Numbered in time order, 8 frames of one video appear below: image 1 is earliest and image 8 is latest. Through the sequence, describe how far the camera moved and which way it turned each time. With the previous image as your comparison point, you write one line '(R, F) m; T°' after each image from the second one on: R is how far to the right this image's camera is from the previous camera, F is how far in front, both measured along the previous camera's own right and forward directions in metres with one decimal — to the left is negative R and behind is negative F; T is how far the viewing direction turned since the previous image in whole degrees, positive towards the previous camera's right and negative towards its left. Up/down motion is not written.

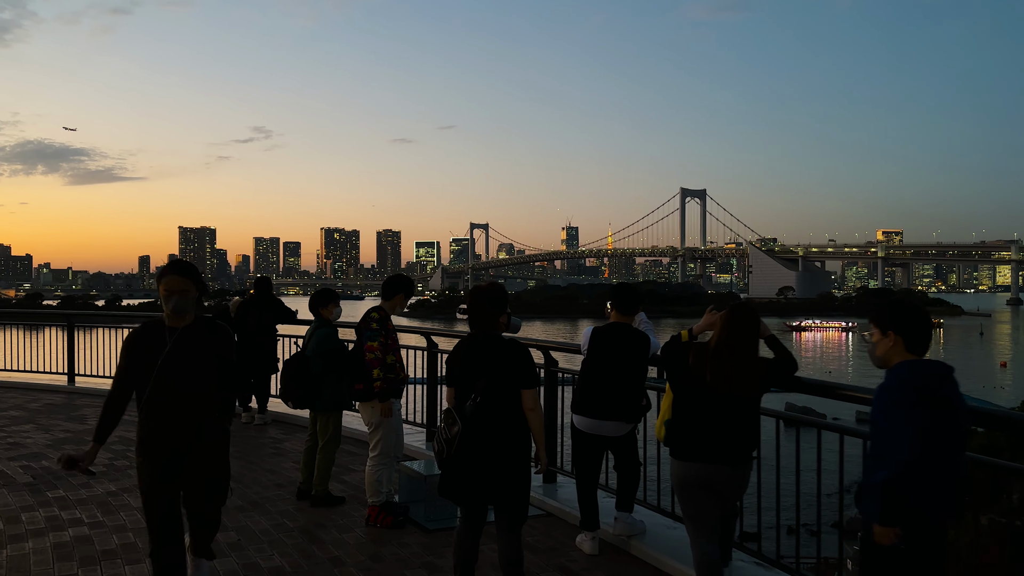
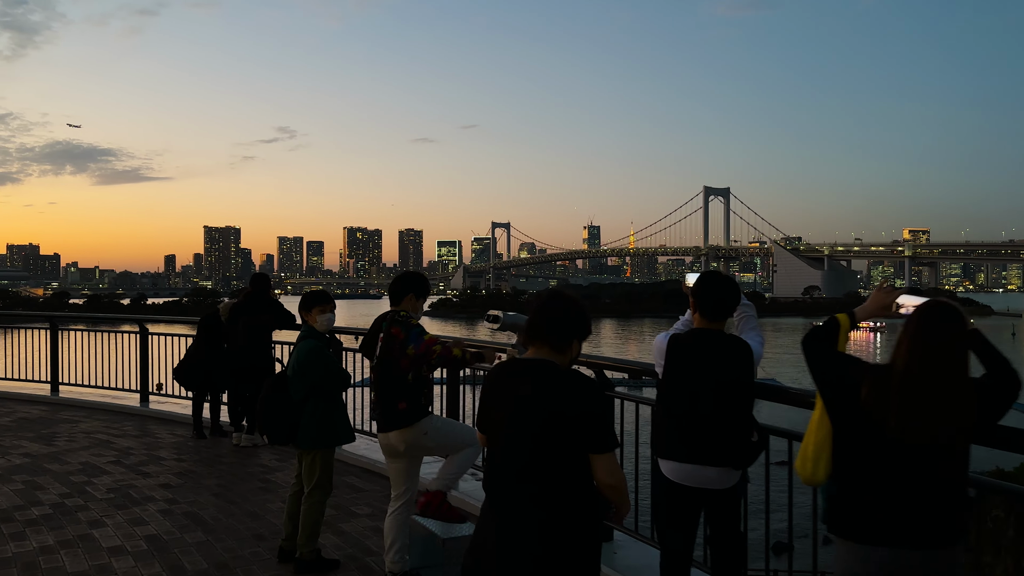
(-0.1, +1.1) m; -1°
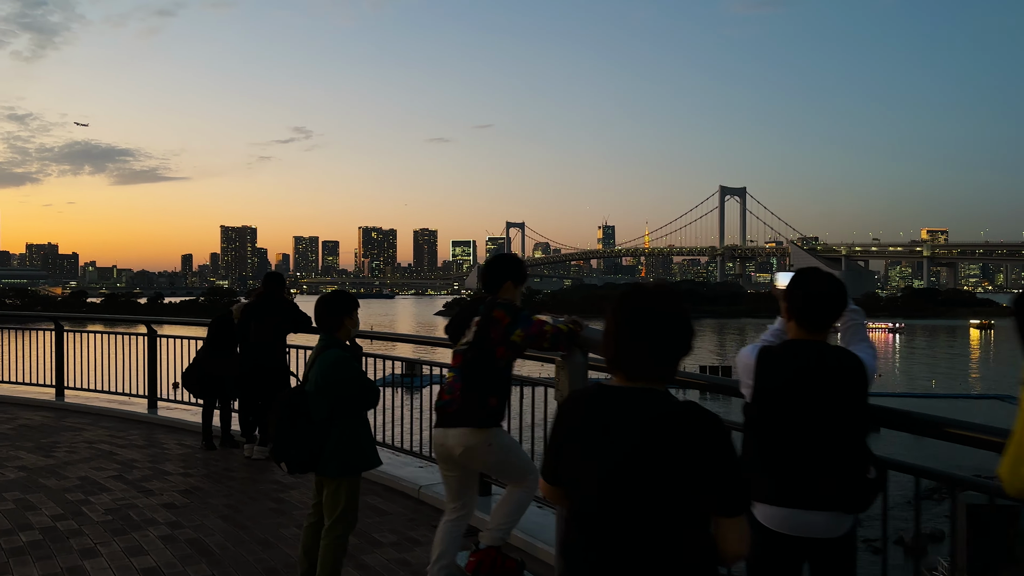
(-0.1, +0.5) m; -1°
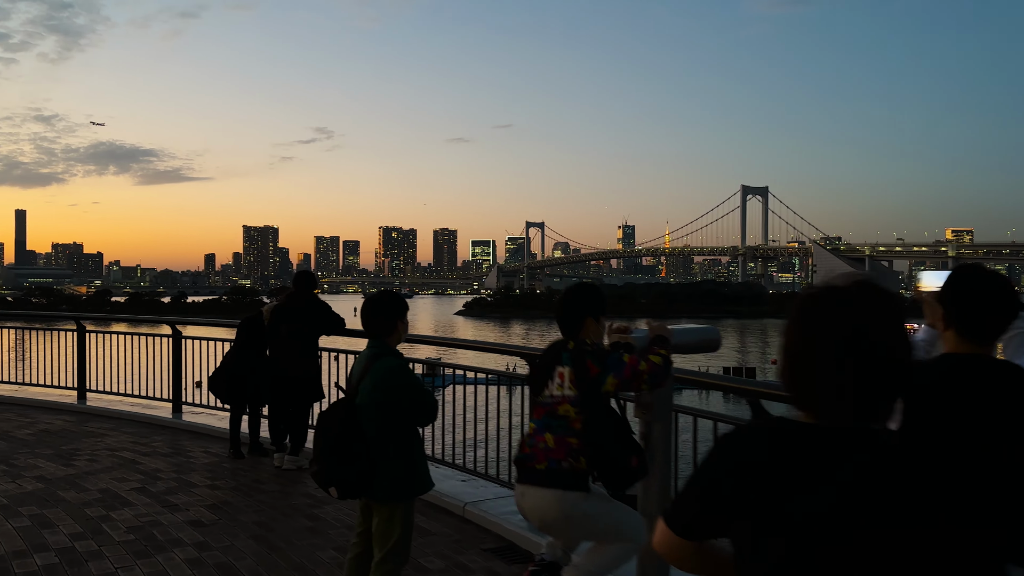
(-0.2, +0.4) m; -1°
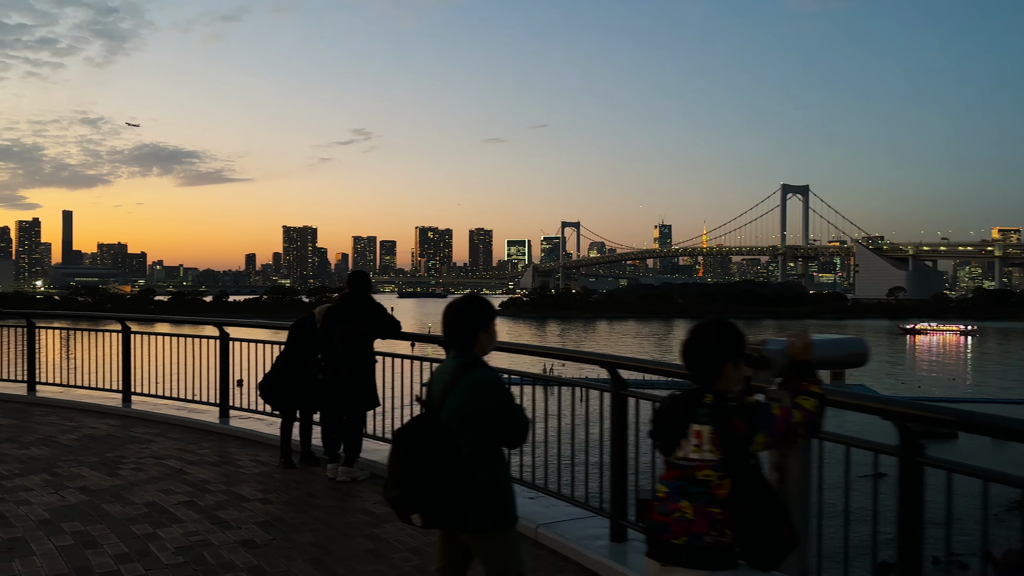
(-0.2, +0.4) m; -2°
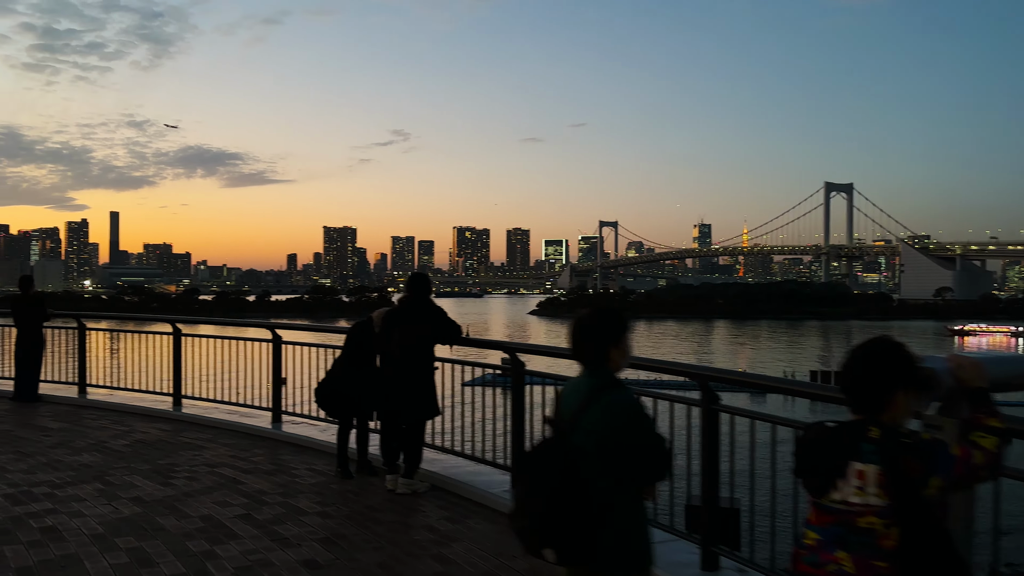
(-0.2, +0.3) m; -3°
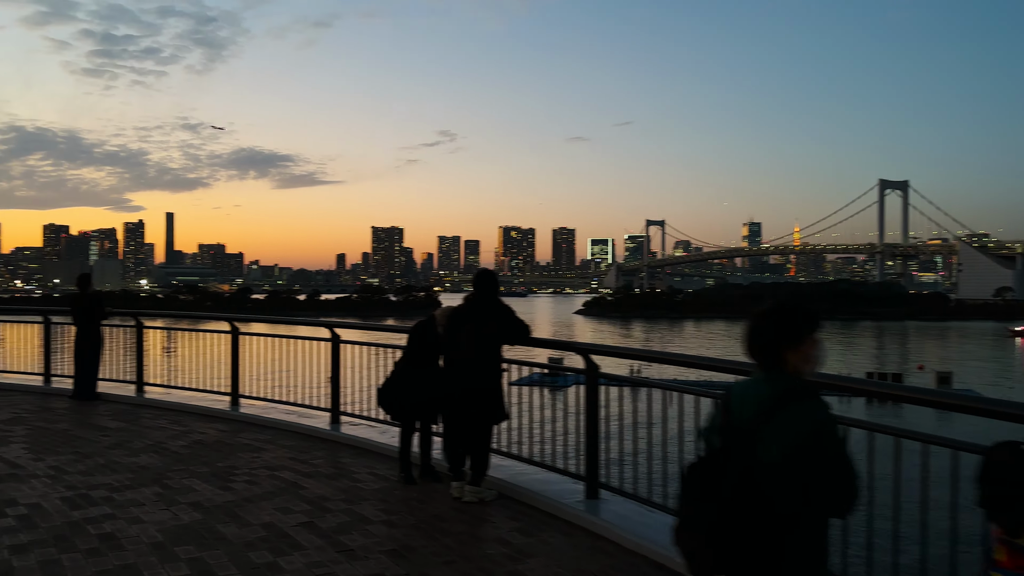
(-0.1, +0.3) m; -3°
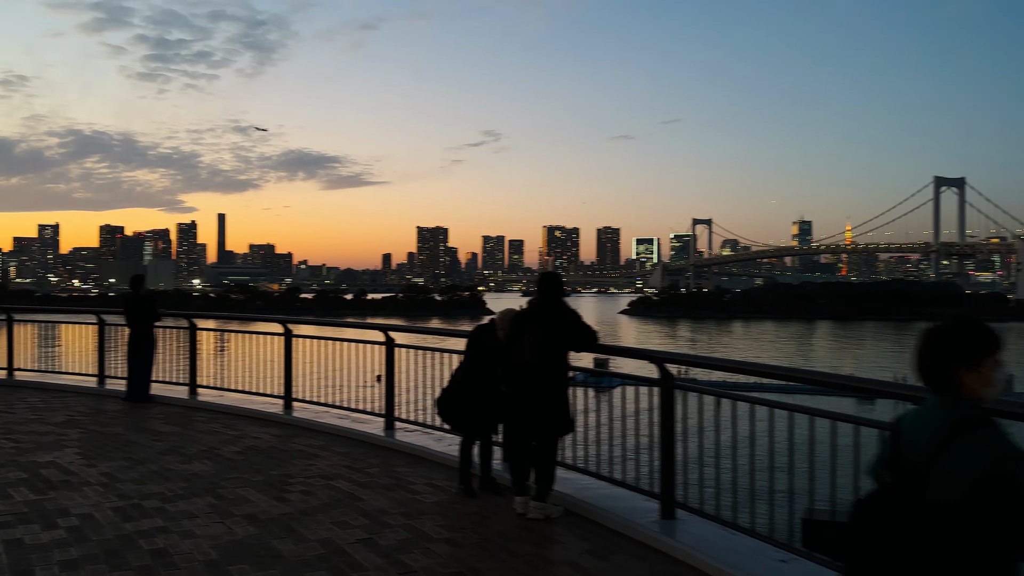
(-0.1, +0.3) m; -3°
